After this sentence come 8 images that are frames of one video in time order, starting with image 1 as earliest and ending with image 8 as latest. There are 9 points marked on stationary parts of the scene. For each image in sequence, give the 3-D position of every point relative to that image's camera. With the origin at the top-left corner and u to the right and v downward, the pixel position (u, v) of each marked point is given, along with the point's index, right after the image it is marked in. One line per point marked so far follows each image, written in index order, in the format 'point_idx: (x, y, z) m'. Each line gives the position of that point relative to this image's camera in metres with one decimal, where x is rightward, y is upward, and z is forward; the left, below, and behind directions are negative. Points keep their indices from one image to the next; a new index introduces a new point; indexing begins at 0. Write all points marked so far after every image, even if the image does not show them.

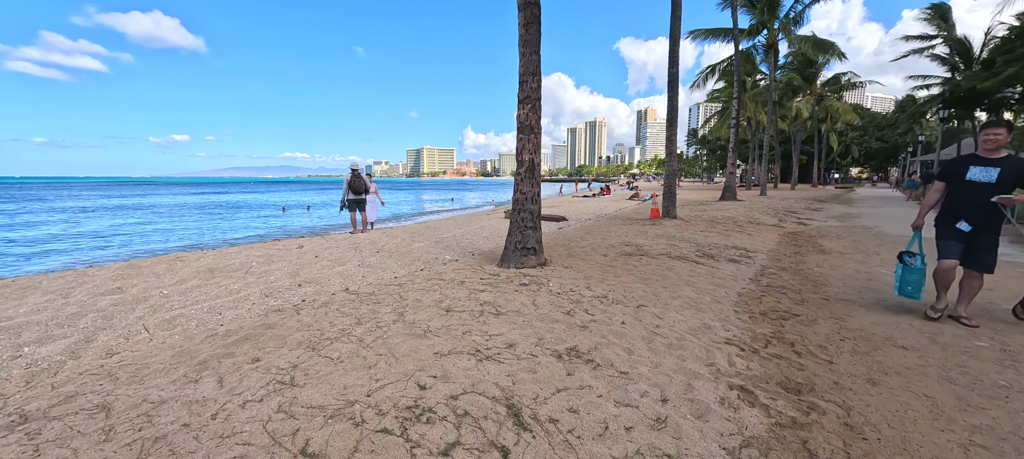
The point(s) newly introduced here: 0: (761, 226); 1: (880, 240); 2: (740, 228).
0: (+7.5, +0.1, +11.3) m
1: (+9.7, -0.3, +9.9) m
2: (+6.4, 0.0, +10.5) m
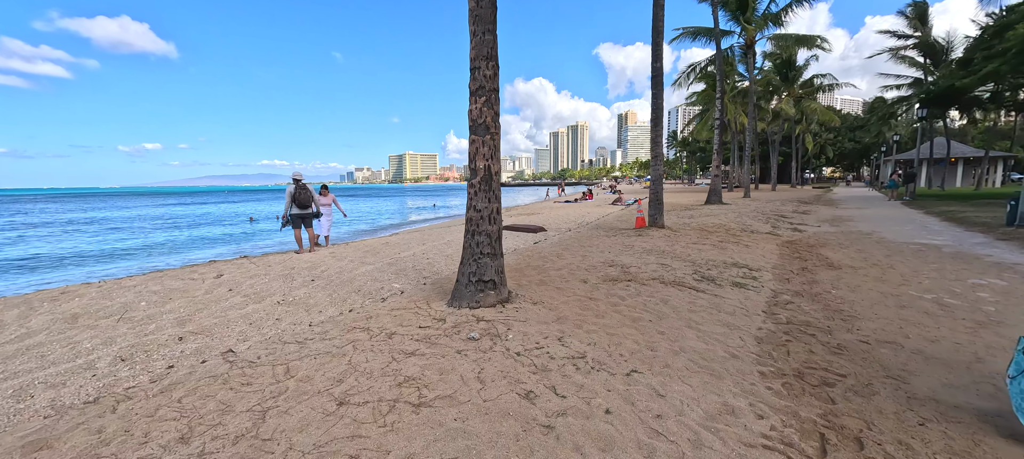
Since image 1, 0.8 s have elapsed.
0: (+6.7, -0.1, +10.3) m
1: (+8.9, -0.4, +9.0) m
2: (+5.6, -0.2, +9.4) m
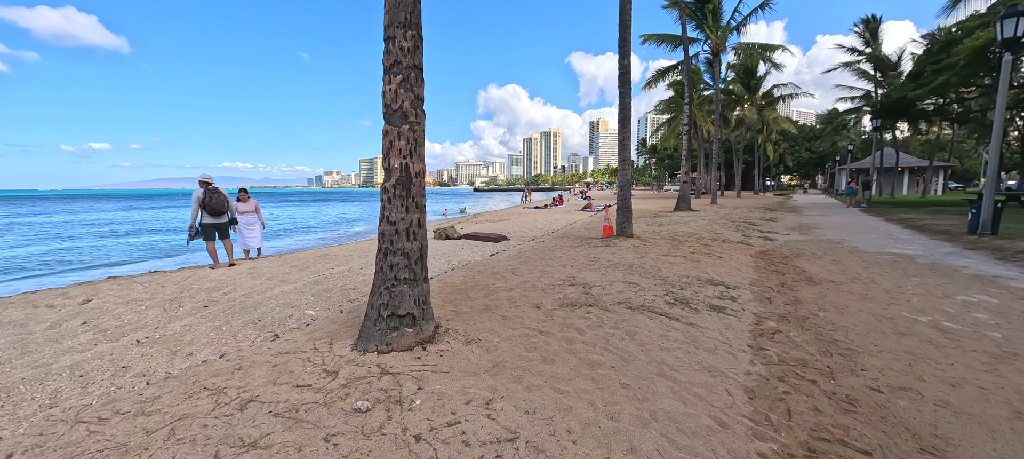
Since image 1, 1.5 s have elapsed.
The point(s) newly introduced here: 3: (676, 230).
0: (+5.6, -0.4, +9.7) m
1: (+7.9, -0.7, +8.5) m
2: (+4.5, -0.5, +8.7) m
3: (+5.0, 0.0, +11.5) m
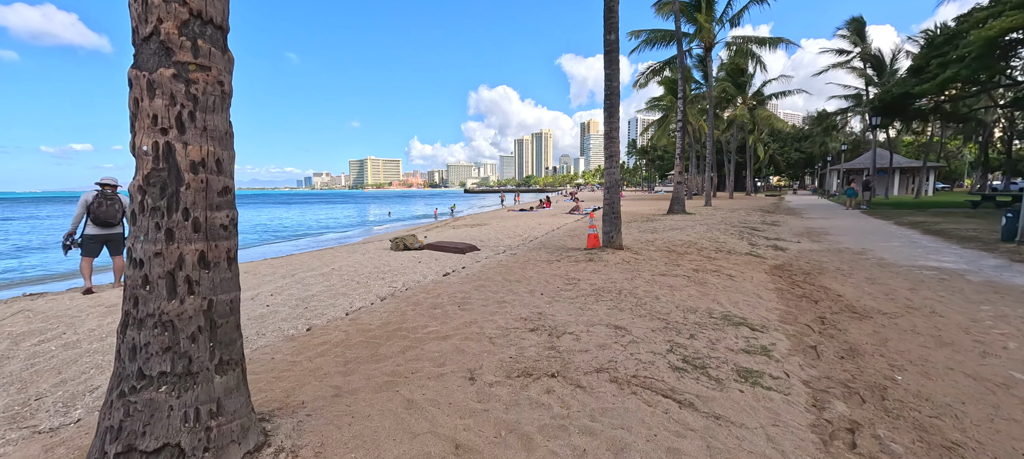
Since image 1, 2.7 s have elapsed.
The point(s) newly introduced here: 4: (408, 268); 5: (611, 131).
0: (+4.8, -0.6, +8.1) m
1: (+7.2, -0.9, +7.0) m
2: (+3.8, -0.7, +7.1) m
3: (+4.2, -0.2, +9.9) m
4: (-2.2, -0.8, +8.1) m
5: (+2.1, +2.1, +8.0) m
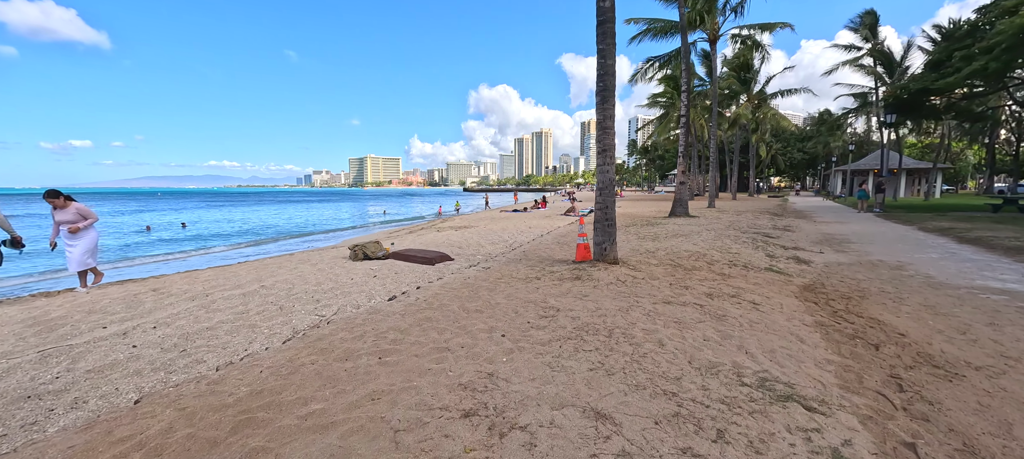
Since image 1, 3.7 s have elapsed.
0: (+4.3, -0.8, +6.6) m
1: (+6.7, -1.1, +5.5) m
2: (+3.3, -0.9, +5.7) m
3: (+3.7, -0.4, +8.5) m
4: (-2.7, -1.0, +6.6) m
5: (+1.6, +1.9, +6.6) m
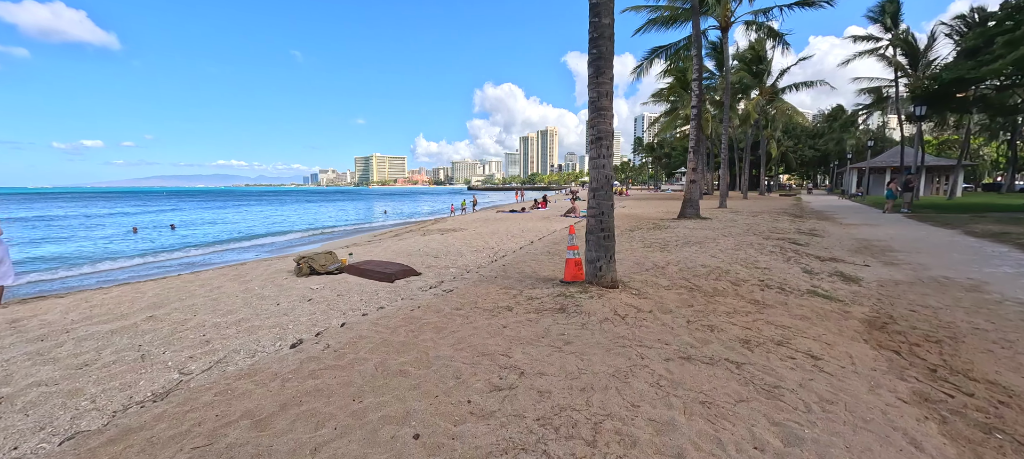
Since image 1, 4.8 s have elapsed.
0: (+3.8, -1.0, +5.0) m
1: (+6.2, -1.3, +3.9) m
2: (+2.8, -1.0, +4.1) m
3: (+3.3, -0.6, +6.9) m
4: (-3.2, -1.1, +5.1) m
5: (+1.2, +1.7, +5.0) m
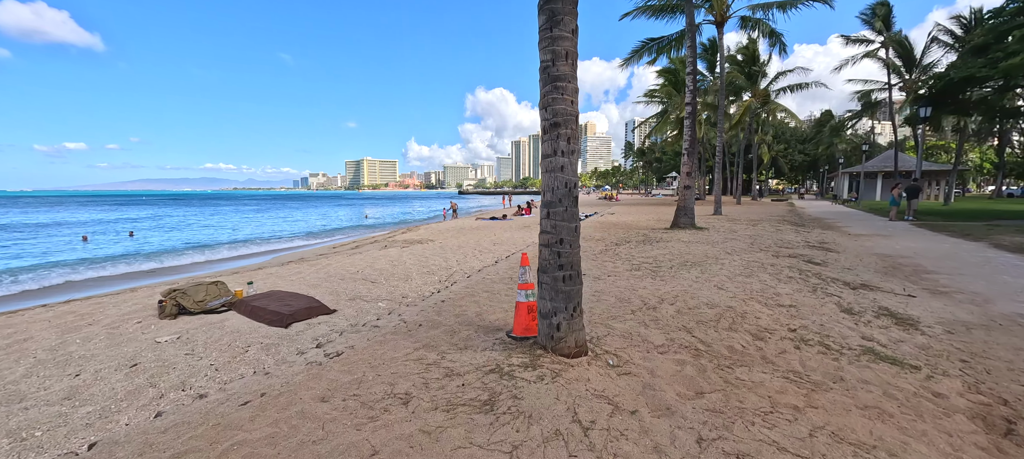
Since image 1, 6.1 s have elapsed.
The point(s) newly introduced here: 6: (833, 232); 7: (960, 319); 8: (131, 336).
0: (+3.1, -1.3, +3.3) m
1: (+5.4, -1.5, +2.2) m
2: (+2.1, -1.3, +2.3) m
3: (+2.5, -0.9, +5.1) m
4: (-4.0, -1.5, +3.3) m
5: (+0.4, +1.4, +3.2) m
6: (+12.2, -0.1, +14.3) m
7: (+6.1, -1.2, +5.1) m
8: (-4.6, -1.3, +4.6) m
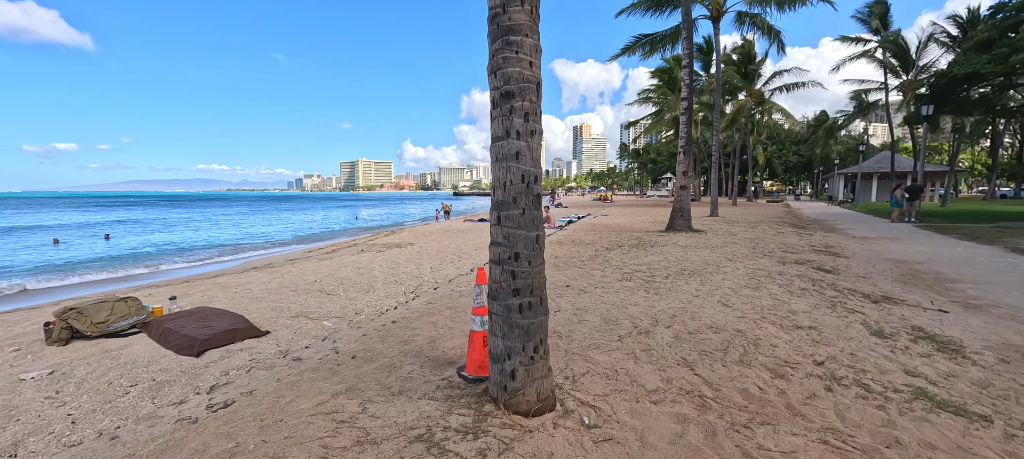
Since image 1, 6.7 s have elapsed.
0: (+2.7, -1.3, +2.5) m
1: (+5.1, -1.6, +1.4) m
2: (+1.7, -1.4, +1.5) m
3: (+2.1, -1.0, +4.3) m
4: (-4.3, -1.5, +2.3) m
5: (0.0, +1.4, +2.4) m
6: (+11.7, -0.2, +13.6) m
7: (+5.7, -1.3, +4.3) m
8: (-5.0, -1.4, +3.7) m
